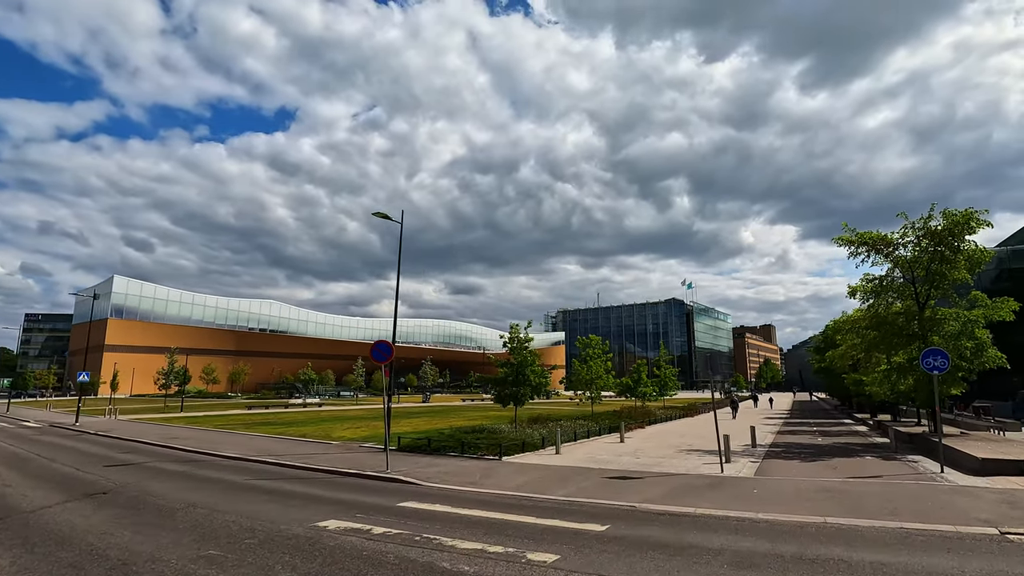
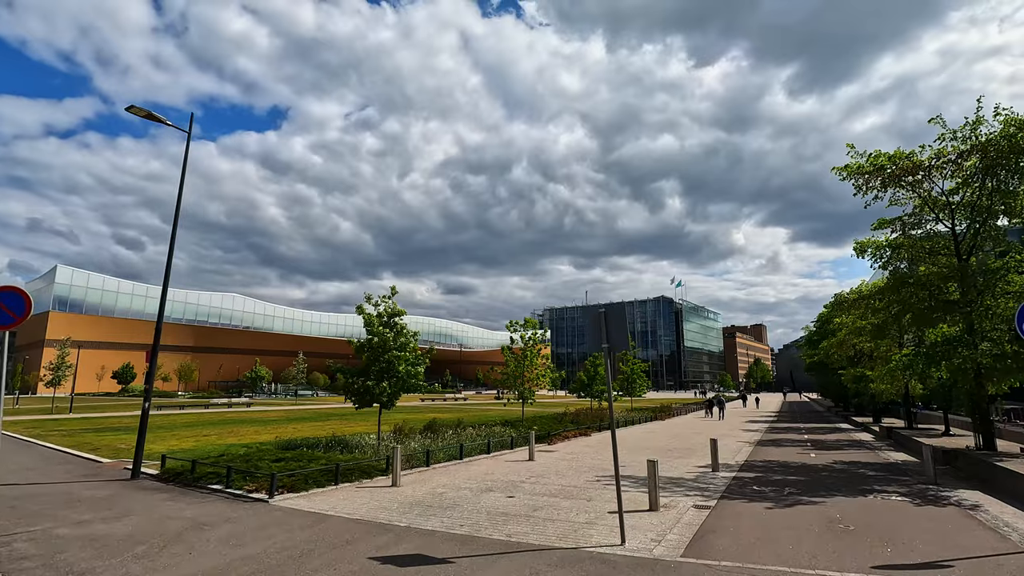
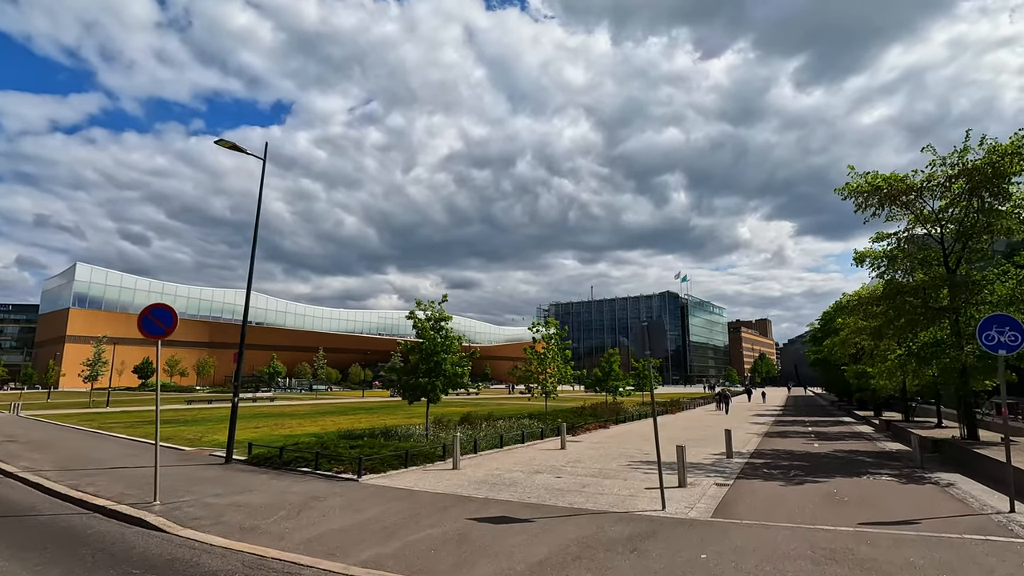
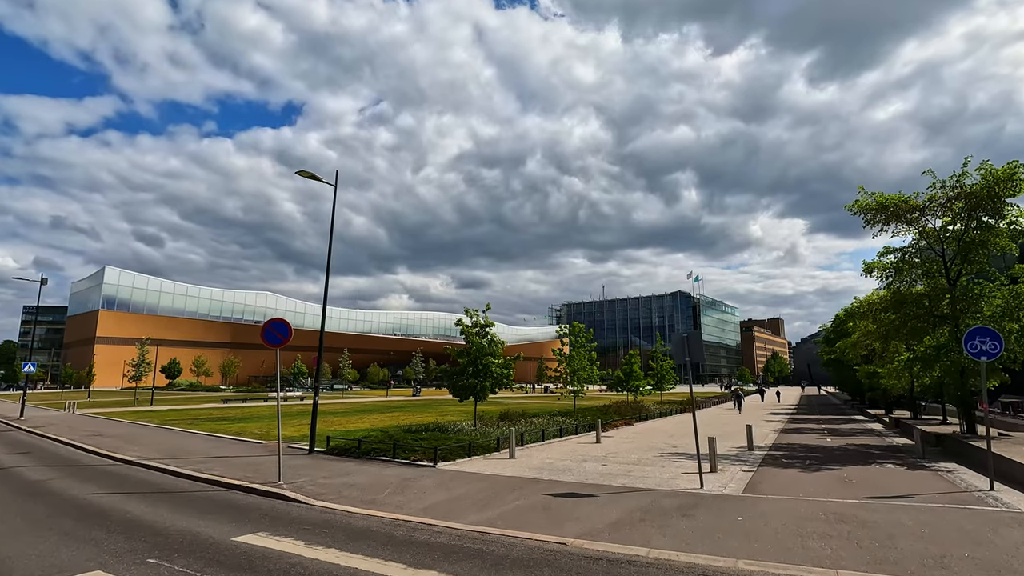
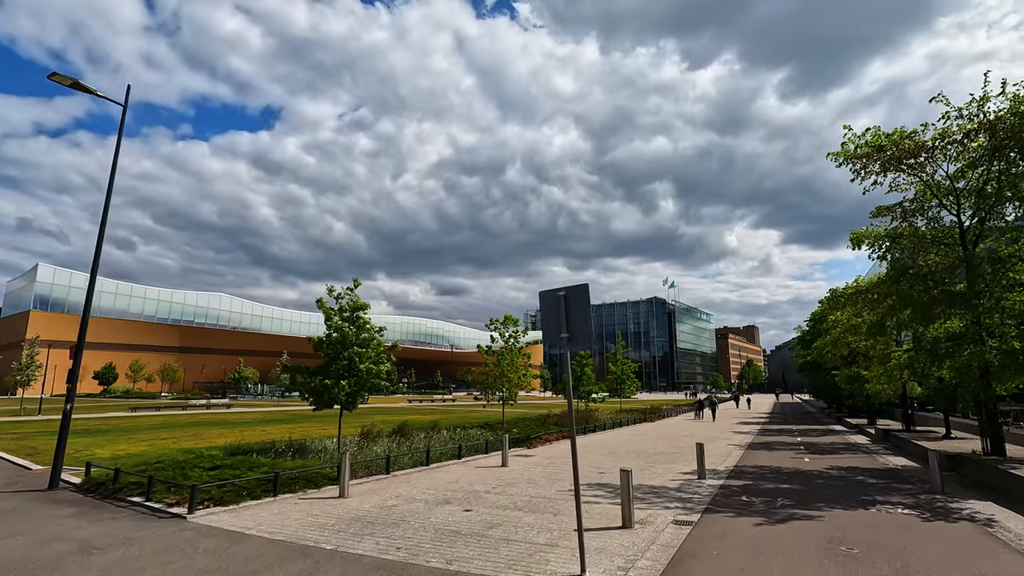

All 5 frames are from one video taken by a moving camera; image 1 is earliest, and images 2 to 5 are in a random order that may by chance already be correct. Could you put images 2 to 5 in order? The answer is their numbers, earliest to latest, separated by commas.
4, 3, 2, 5
